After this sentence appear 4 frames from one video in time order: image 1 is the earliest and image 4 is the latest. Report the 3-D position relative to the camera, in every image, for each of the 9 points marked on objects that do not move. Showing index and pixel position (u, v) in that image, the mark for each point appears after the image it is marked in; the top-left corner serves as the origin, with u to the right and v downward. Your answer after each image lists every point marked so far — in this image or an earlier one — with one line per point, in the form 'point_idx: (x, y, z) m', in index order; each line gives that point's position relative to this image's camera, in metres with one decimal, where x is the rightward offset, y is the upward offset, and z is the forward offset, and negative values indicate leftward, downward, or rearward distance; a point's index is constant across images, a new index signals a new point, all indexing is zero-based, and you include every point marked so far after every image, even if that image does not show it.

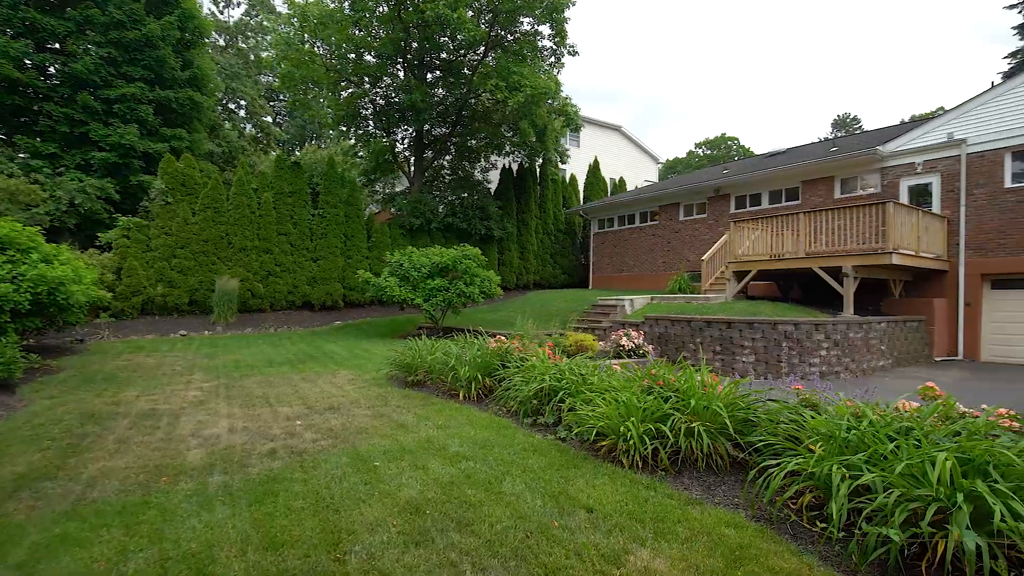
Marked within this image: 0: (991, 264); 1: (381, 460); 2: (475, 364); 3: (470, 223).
0: (+9.9, +0.5, +11.2) m
1: (-0.8, -1.1, +3.5) m
2: (-0.4, -0.8, +5.8) m
3: (-1.4, +2.2, +18.3) m
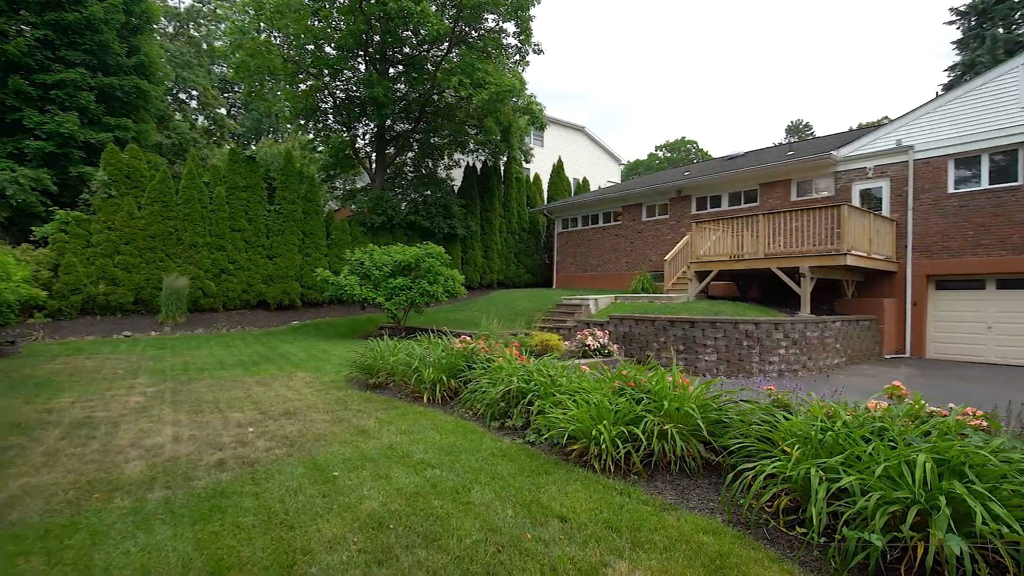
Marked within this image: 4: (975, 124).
0: (+9.1, +0.5, +11.7) m
1: (-1.0, -1.1, +3.3) m
2: (-0.8, -0.8, +5.6) m
3: (-2.6, +2.2, +18.0) m
4: (+9.7, +3.4, +11.4) m
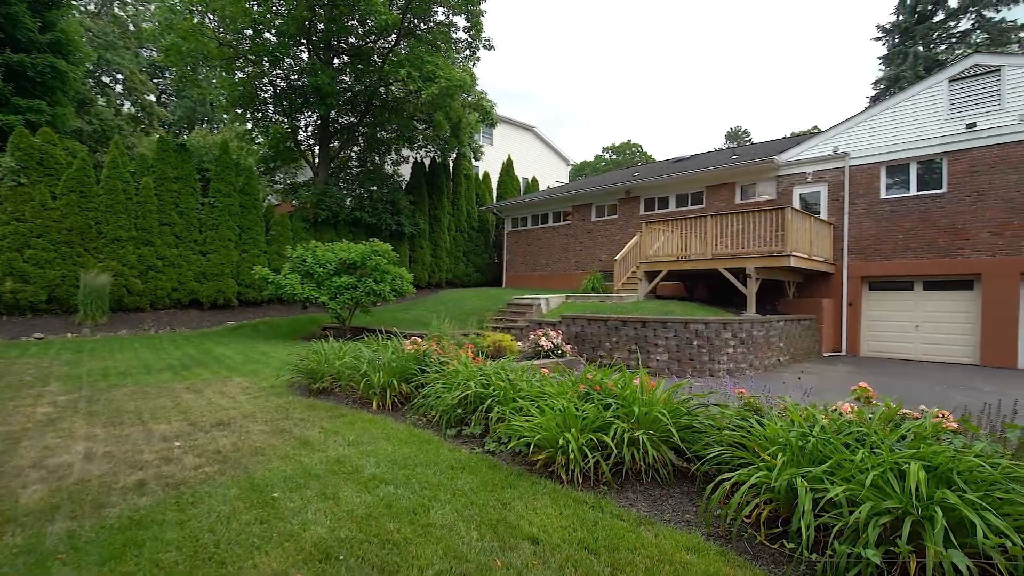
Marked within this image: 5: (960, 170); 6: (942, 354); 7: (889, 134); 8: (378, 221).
0: (+8.1, +0.5, +12.3) m
1: (-1.2, -1.1, +2.9) m
2: (-1.2, -0.8, +5.3) m
3: (-4.2, +2.2, +17.4) m
4: (+8.6, +3.4, +12.0) m
5: (+9.3, +2.4, +11.3) m
6: (+9.1, -1.4, +11.5) m
7: (+8.4, +3.4, +12.2) m
8: (-4.3, +2.1, +17.4) m
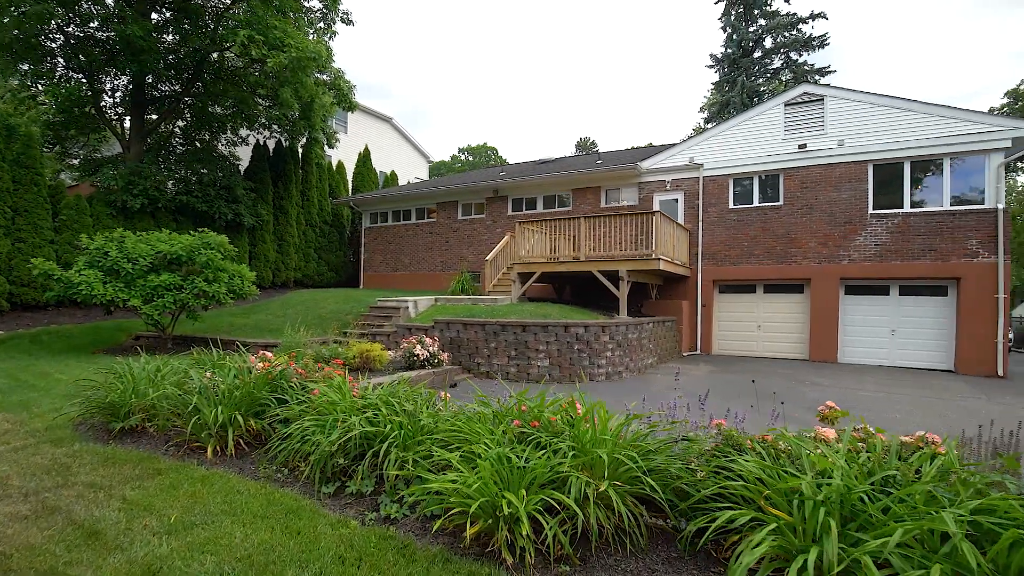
0: (+5.0, +0.4, +13.1) m
1: (-1.4, -1.1, +1.6) m
2: (-2.0, -0.8, +3.9) m
3: (-8.2, +2.2, +14.8) m
4: (+5.7, +3.3, +13.0) m
5: (+6.5, +2.4, +12.5) m
6: (+6.2, -1.5, +12.7) m
7: (+5.4, +3.3, +13.1) m
8: (-8.2, +2.1, +14.8) m
